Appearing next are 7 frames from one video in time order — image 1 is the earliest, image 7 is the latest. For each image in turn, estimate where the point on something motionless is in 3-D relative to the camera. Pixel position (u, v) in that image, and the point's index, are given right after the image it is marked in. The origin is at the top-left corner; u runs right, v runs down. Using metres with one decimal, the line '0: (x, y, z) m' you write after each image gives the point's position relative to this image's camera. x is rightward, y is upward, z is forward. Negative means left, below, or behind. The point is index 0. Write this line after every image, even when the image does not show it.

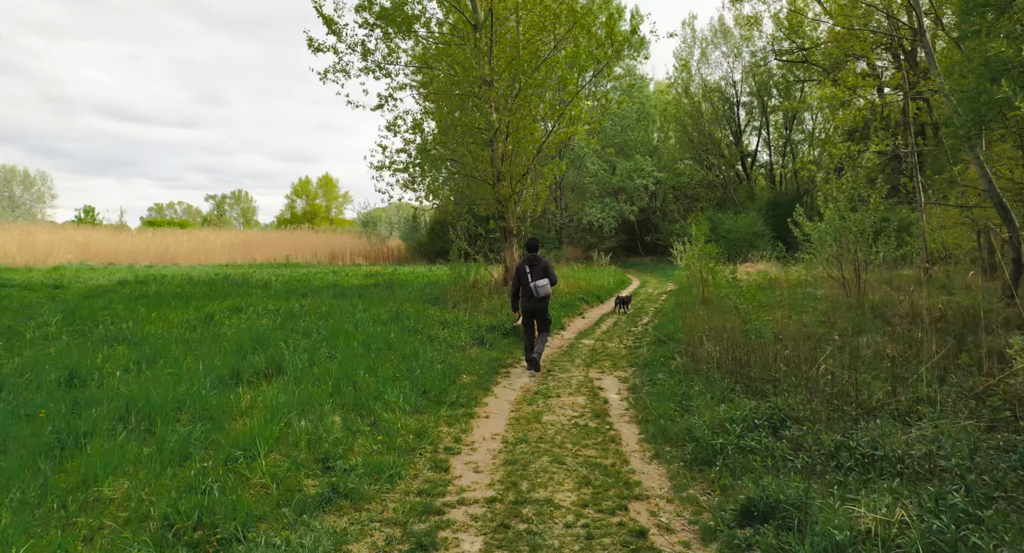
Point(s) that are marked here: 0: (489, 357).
0: (-0.3, -1.2, +8.6) m
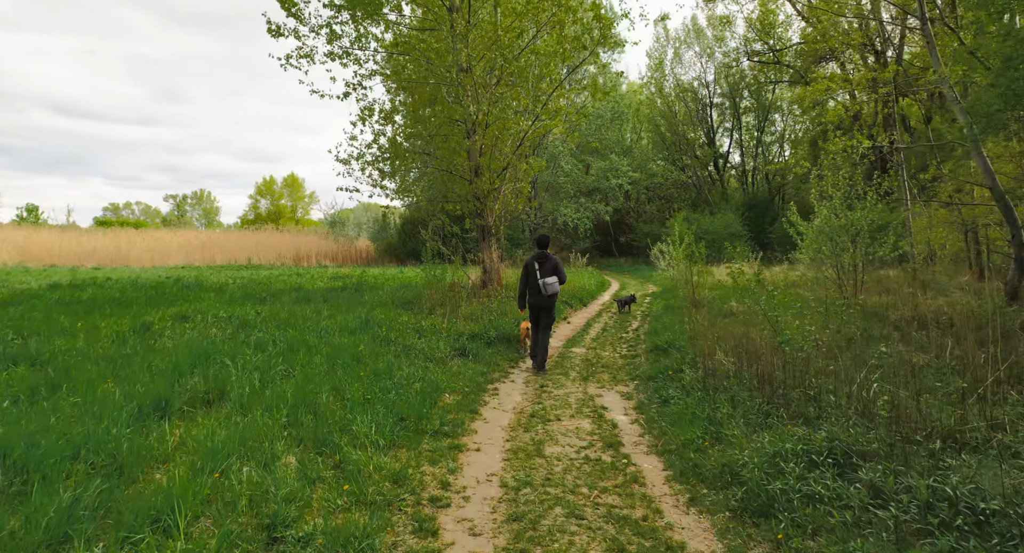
0: (-0.5, -1.2, +7.6) m
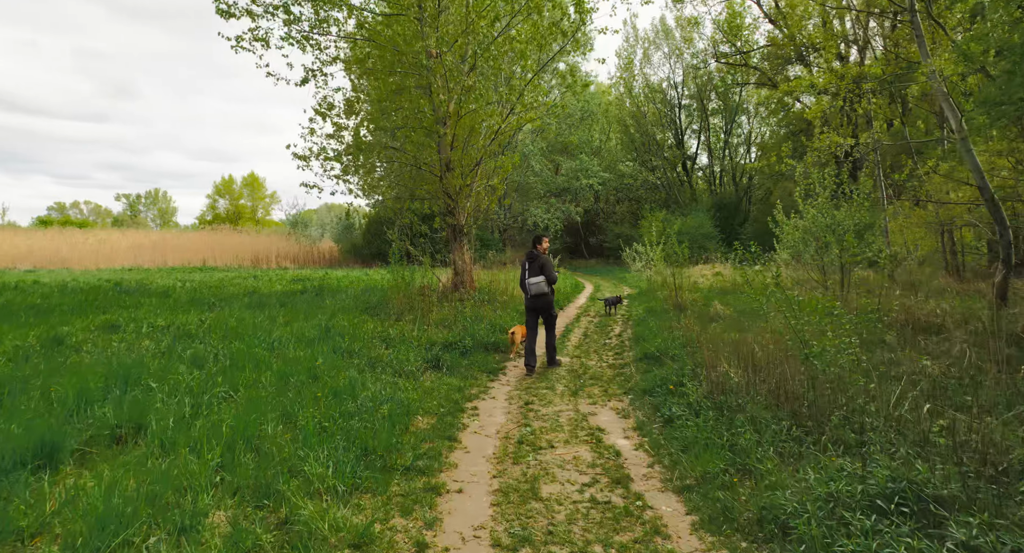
0: (-0.7, -1.3, +6.7) m
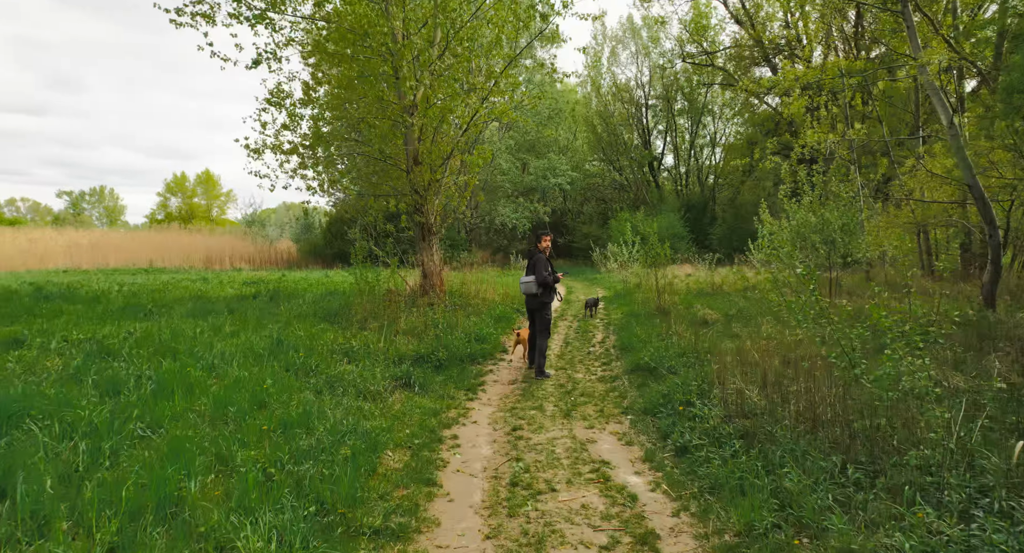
0: (-0.9, -1.3, +5.8) m
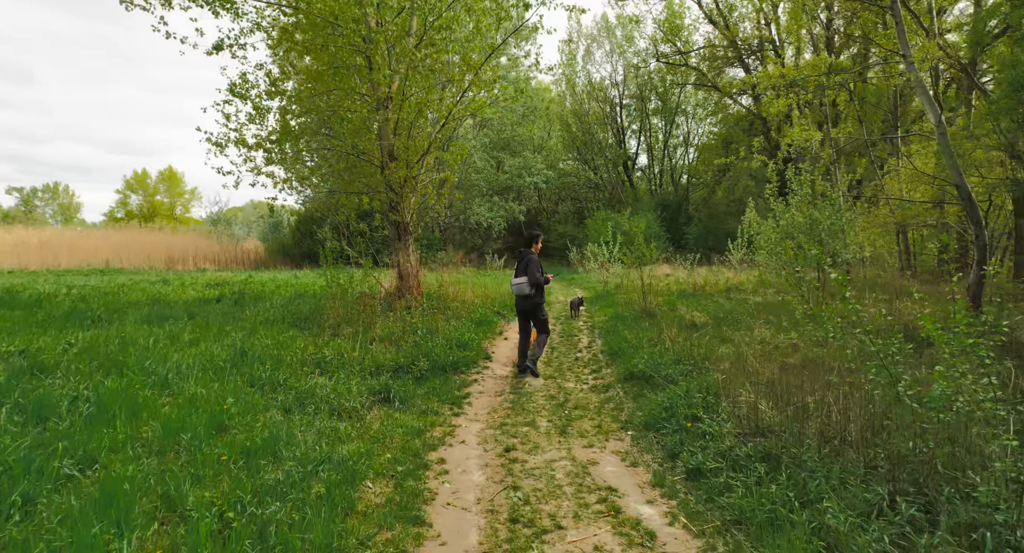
0: (-1.0, -1.4, +5.2) m
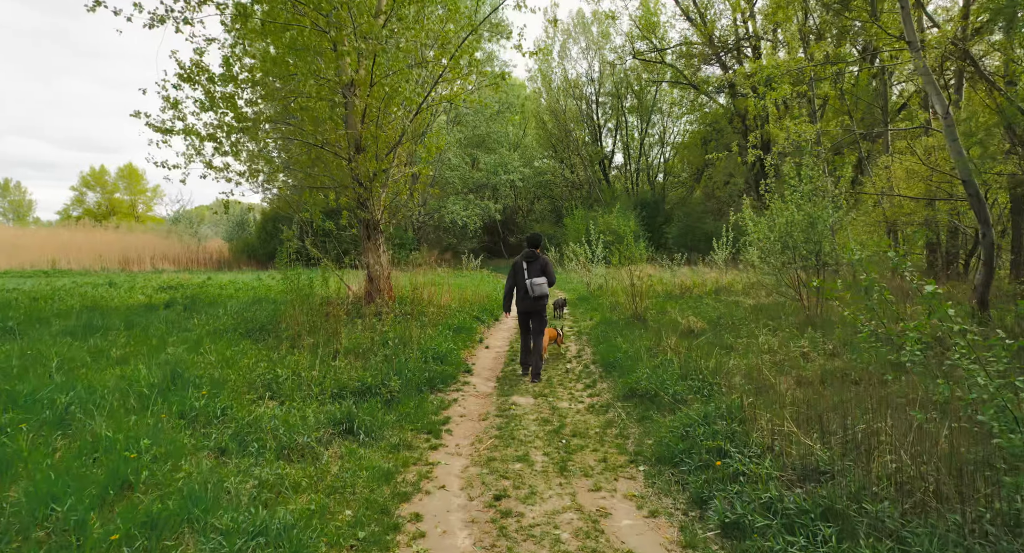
0: (-1.0, -1.4, +4.2) m
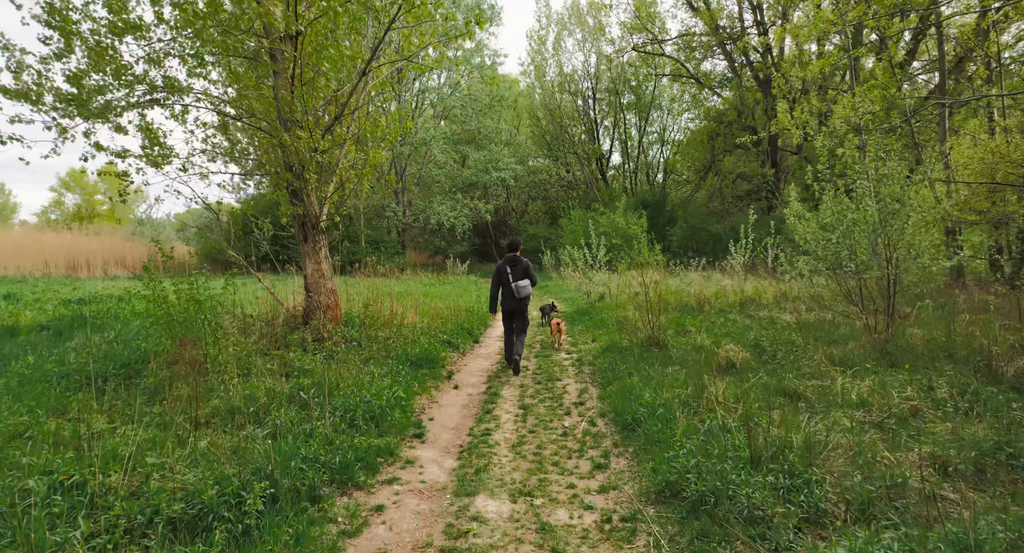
0: (-1.3, -1.6, +1.6) m
